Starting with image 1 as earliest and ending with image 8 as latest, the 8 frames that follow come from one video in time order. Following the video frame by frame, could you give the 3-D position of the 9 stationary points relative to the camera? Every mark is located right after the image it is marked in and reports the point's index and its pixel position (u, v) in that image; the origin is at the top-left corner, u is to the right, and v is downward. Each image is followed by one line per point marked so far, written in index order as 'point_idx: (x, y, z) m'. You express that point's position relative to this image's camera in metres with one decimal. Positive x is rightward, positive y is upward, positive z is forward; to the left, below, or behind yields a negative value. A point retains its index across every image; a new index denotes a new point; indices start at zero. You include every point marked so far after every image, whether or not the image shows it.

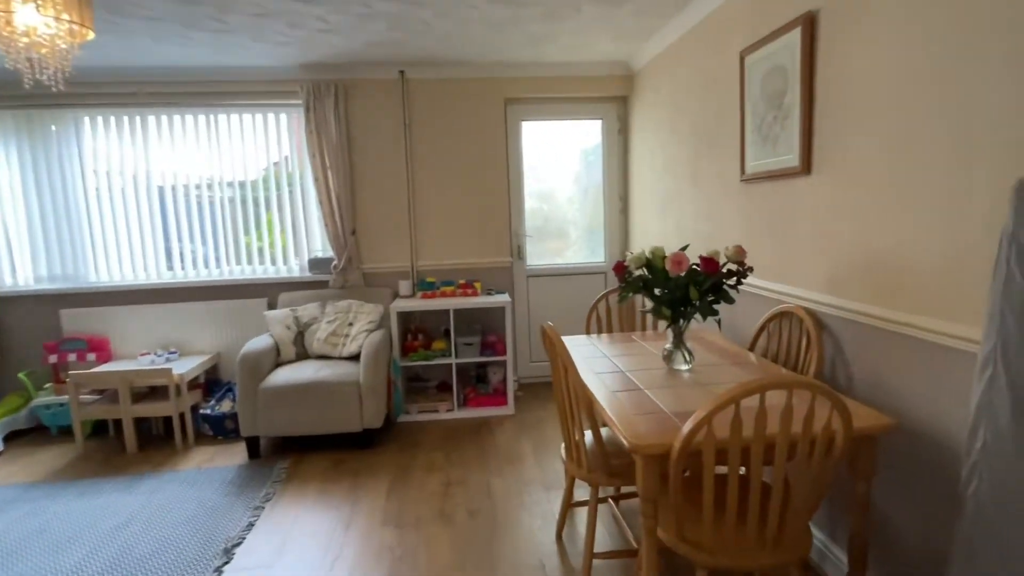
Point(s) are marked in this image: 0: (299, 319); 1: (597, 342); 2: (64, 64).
0: (-1.4, -0.2, +3.5) m
1: (+0.4, -0.3, +2.6) m
2: (-1.8, +0.8, +2.0) m
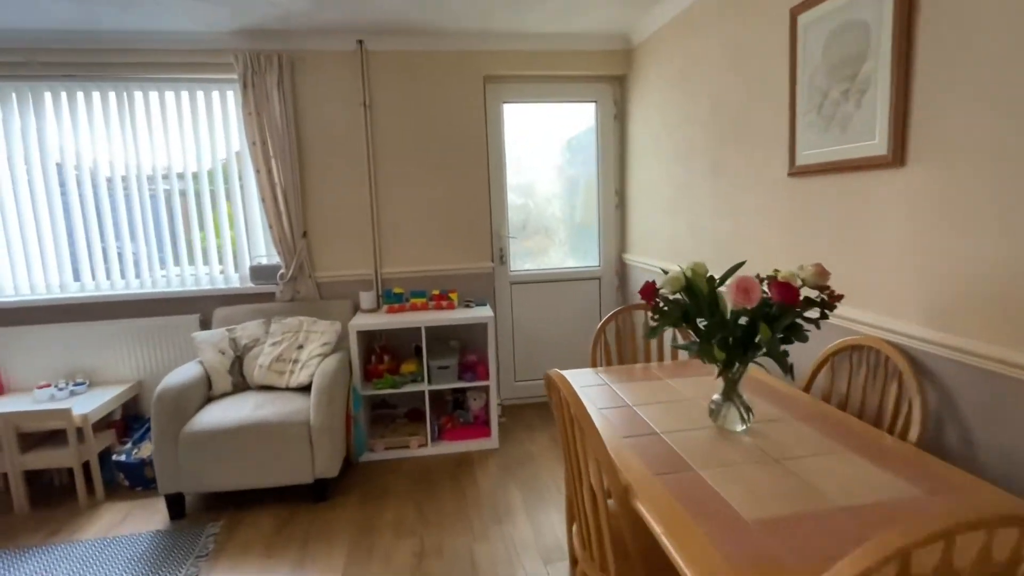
0: (-1.5, -0.3, +2.9) m
1: (+0.3, -0.3, +2.0) m
2: (-1.8, +0.7, +1.3) m
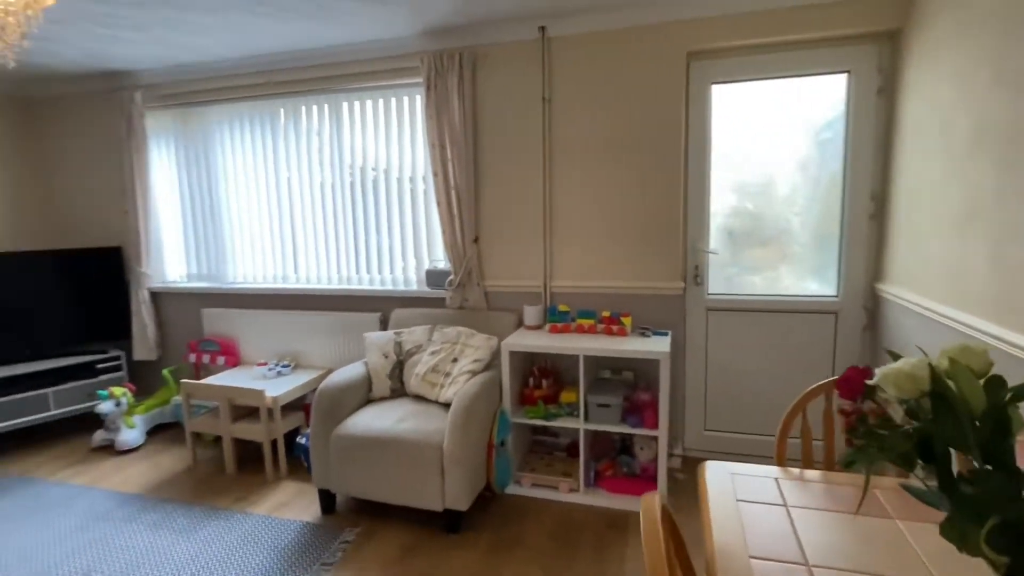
0: (-0.6, -0.3, +2.9) m
1: (+0.7, -0.5, +1.3) m
2: (-1.5, +0.7, +1.6) m
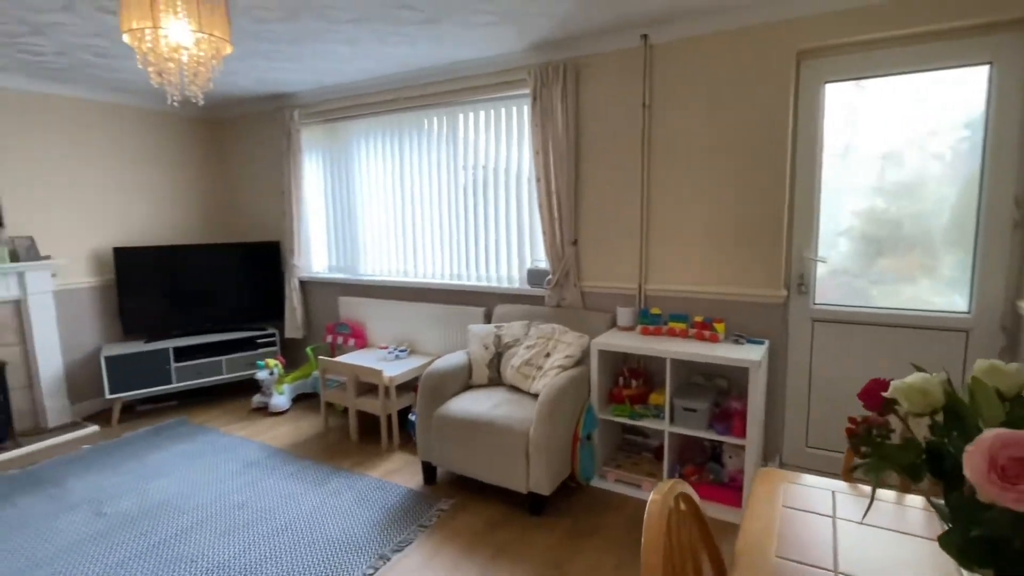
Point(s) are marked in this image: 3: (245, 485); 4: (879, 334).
0: (-0.1, -0.3, +3.1) m
1: (+0.8, -0.5, +1.3) m
2: (-1.2, +0.8, +2.0) m
3: (-1.4, -1.1, +2.9) m
4: (+1.8, -0.2, +2.6) m
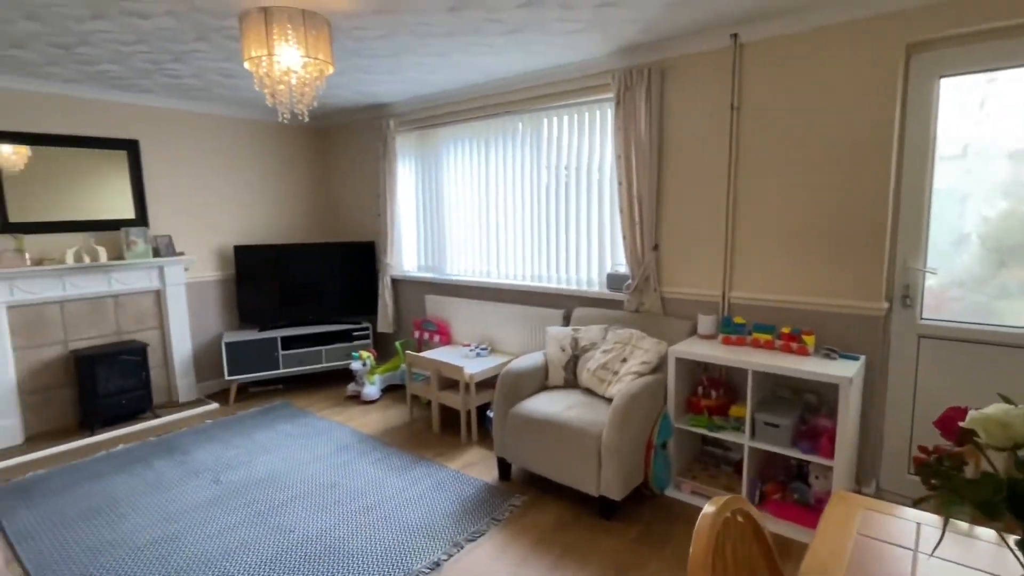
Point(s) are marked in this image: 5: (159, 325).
0: (+0.4, -0.3, +3.2) m
1: (+0.9, -0.6, +1.2) m
2: (-0.9, +0.8, +2.3) m
3: (-1.0, -1.1, +3.2) m
4: (+2.1, -0.3, +2.3) m
5: (-2.7, -0.3, +4.2) m
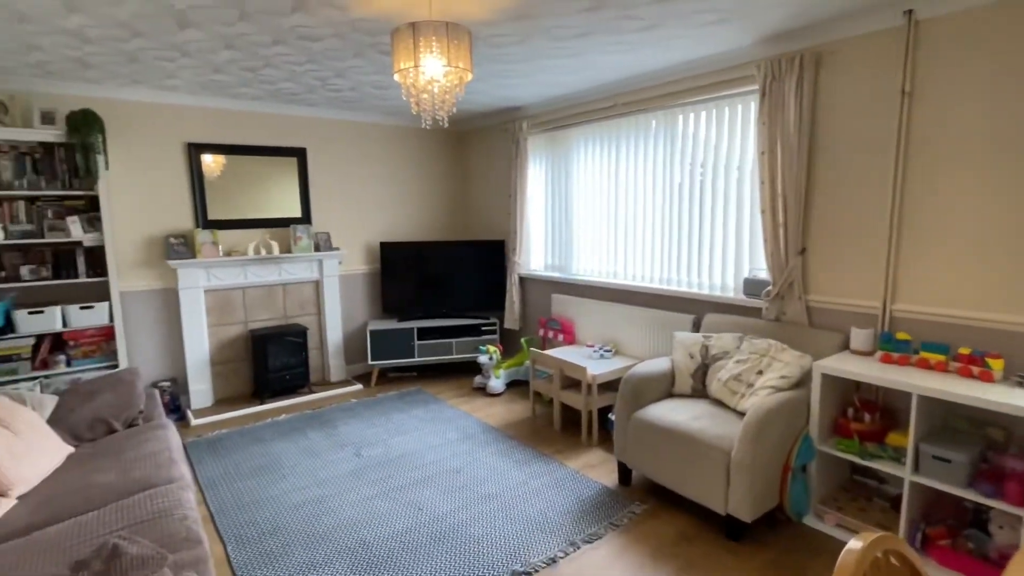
0: (+1.1, -0.3, +3.0) m
1: (+1.2, -0.6, +1.0) m
2: (-0.3, +0.8, +2.4) m
3: (-0.3, -1.0, +3.3) m
4: (+2.6, -0.4, +1.8) m
5: (-1.7, -0.2, +4.7) m
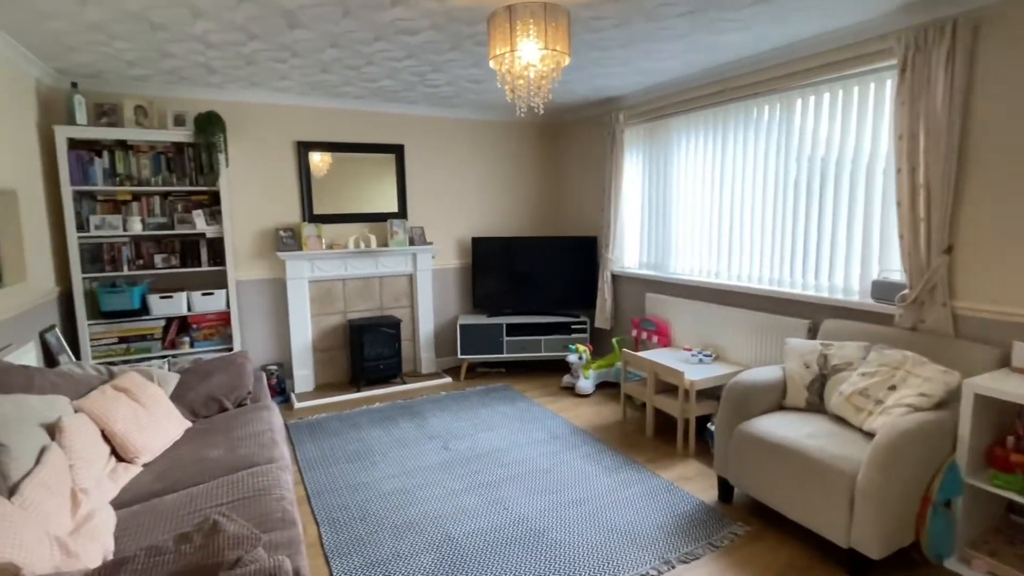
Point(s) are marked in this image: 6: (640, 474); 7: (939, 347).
0: (+1.6, -0.4, +2.7) m
1: (+1.3, -0.6, +0.7) m
2: (+0.1, +0.8, +2.3) m
3: (+0.2, -1.0, +3.2) m
4: (+2.9, -0.4, +1.2) m
5: (-0.9, -0.1, +4.8) m
6: (+0.7, -1.0, +3.0) m
7: (+2.0, -0.3, +2.5) m
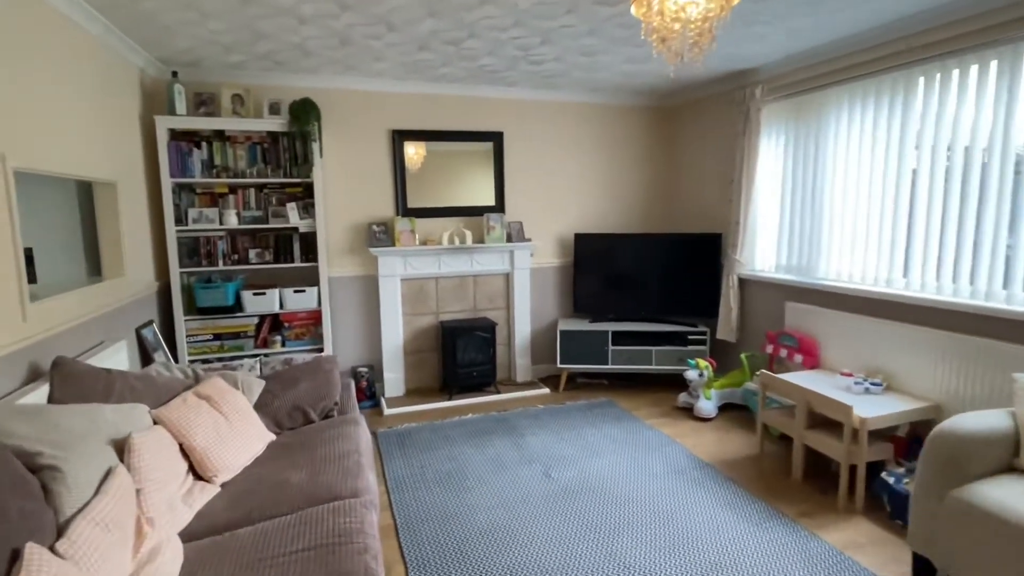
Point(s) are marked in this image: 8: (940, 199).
0: (+2.1, -0.4, +1.9) m
1: (+1.5, -0.7, 0.0) m
2: (+0.6, +0.8, +1.8) m
3: (+0.8, -1.0, +2.7) m
4: (+3.1, -0.5, +0.3) m
5: (-0.1, -0.2, +4.4) m
6: (+1.3, -1.1, +2.4) m
7: (+2.4, -0.4, +1.7) m
8: (+2.2, +0.5, +2.8) m
